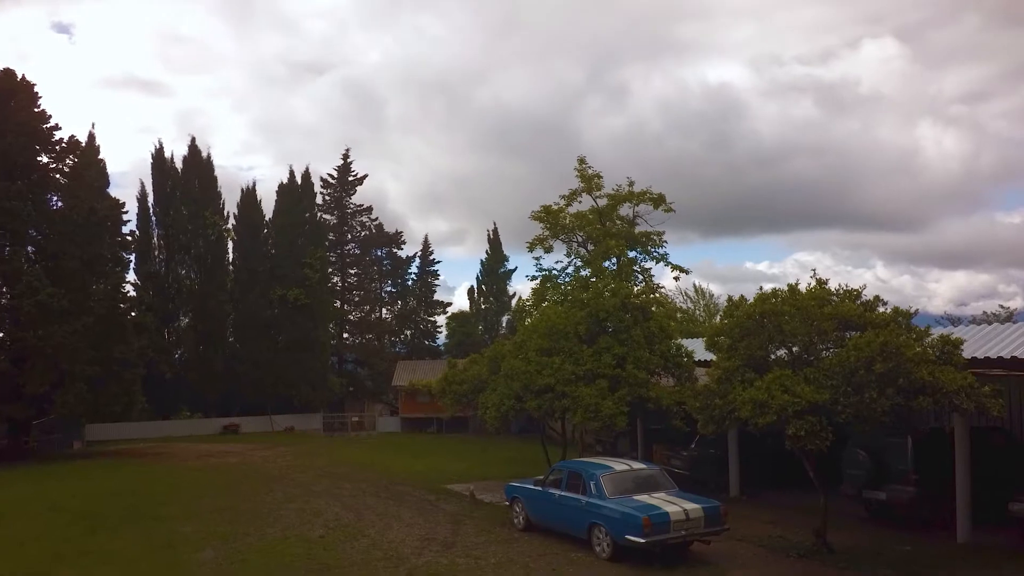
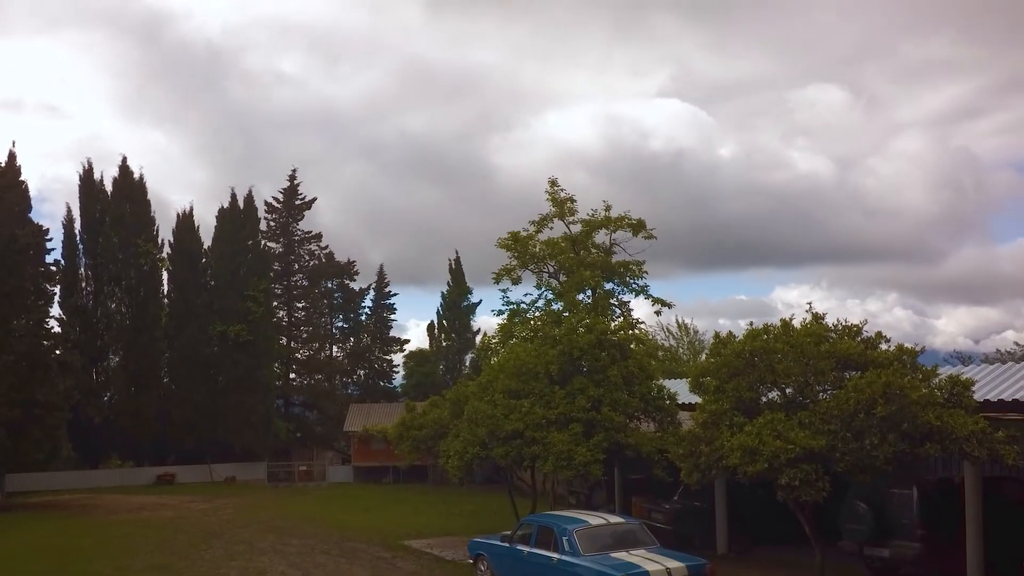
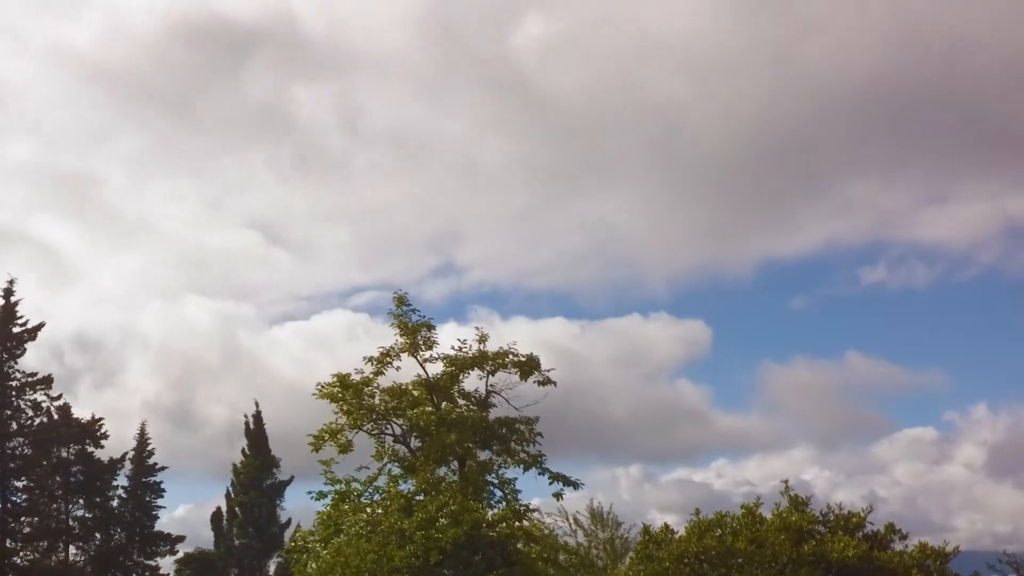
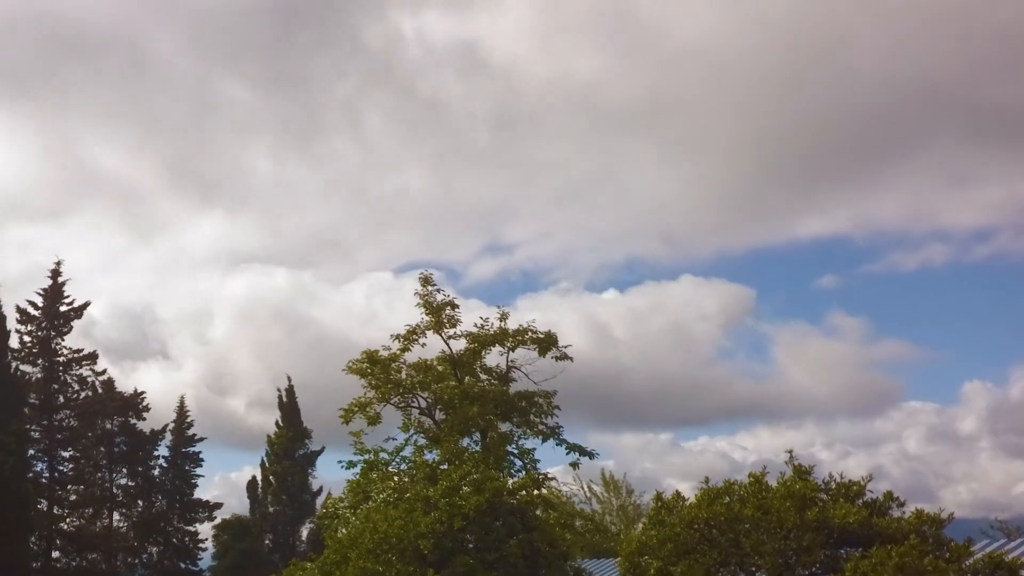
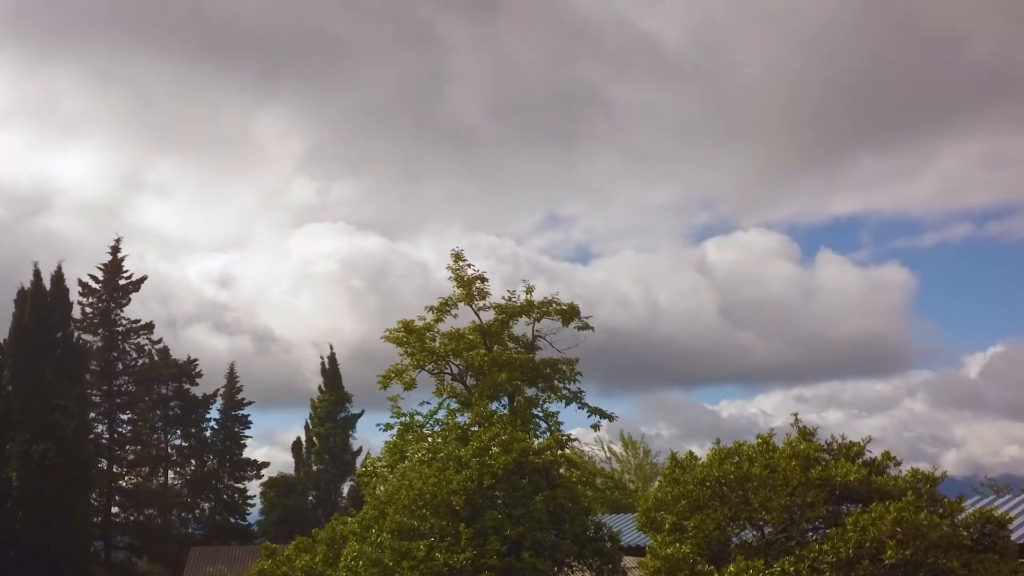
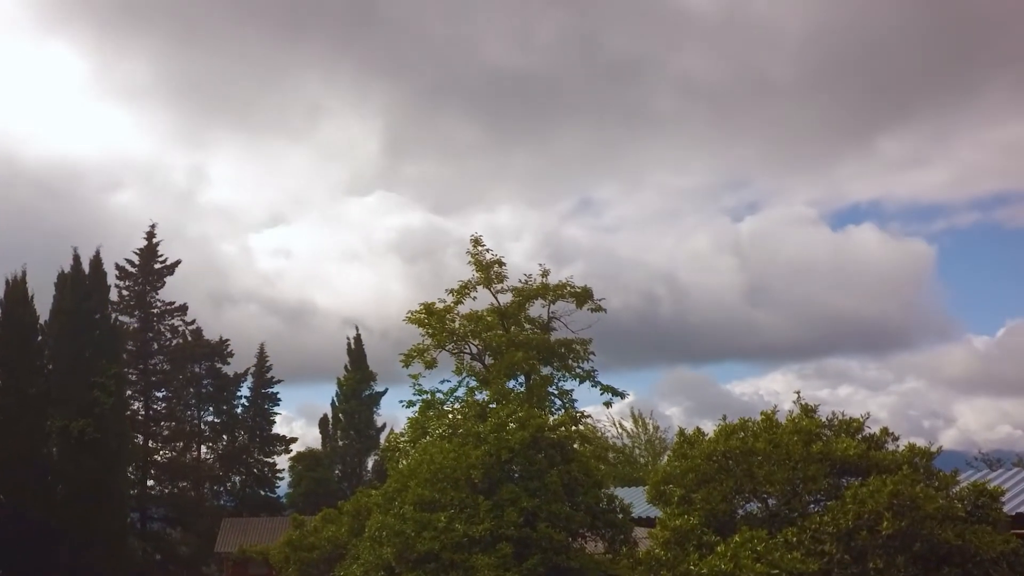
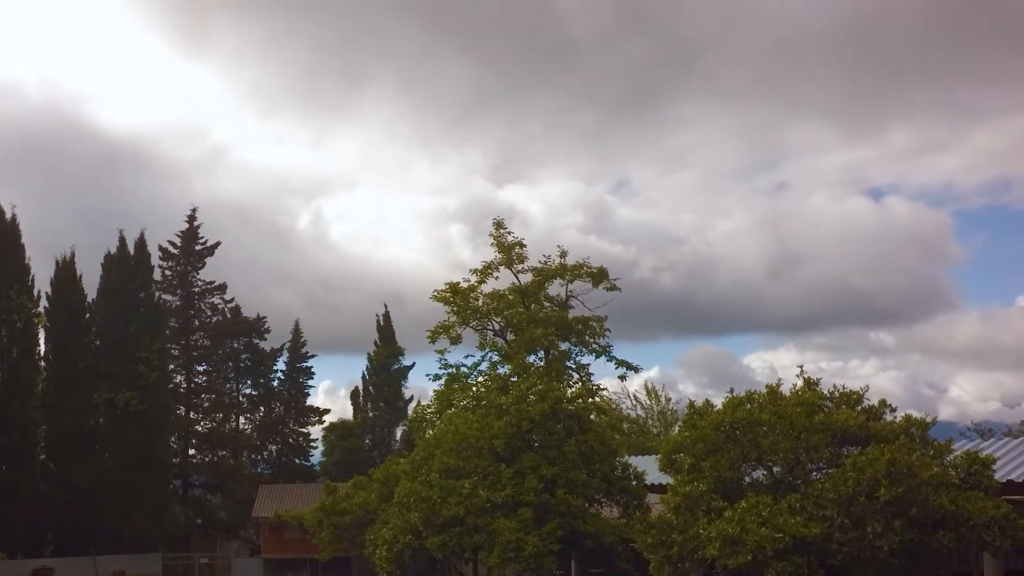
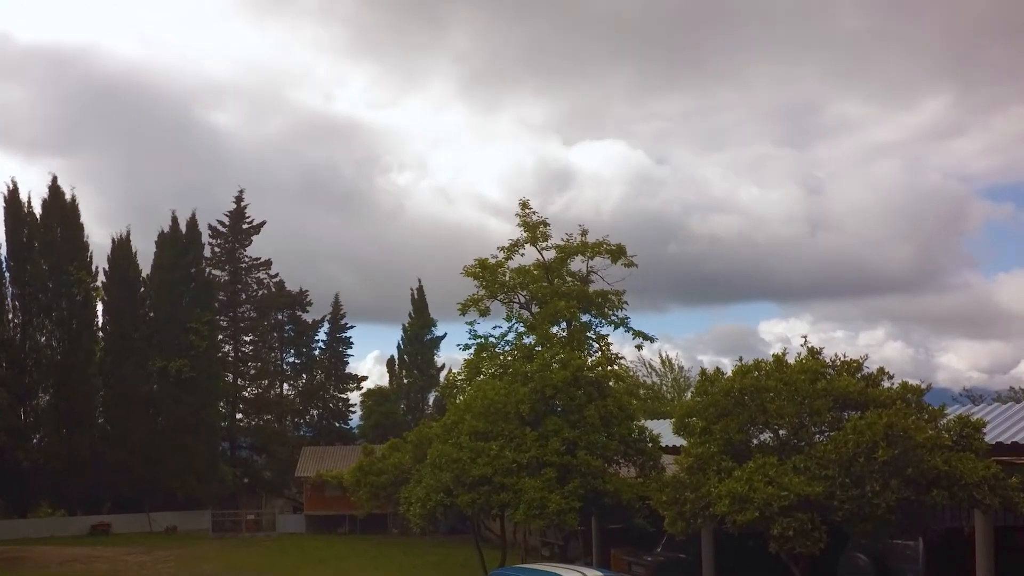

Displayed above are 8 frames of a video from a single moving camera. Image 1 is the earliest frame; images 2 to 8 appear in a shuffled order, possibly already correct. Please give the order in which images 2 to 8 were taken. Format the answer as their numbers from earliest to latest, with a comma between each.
2, 8, 7, 6, 5, 4, 3
